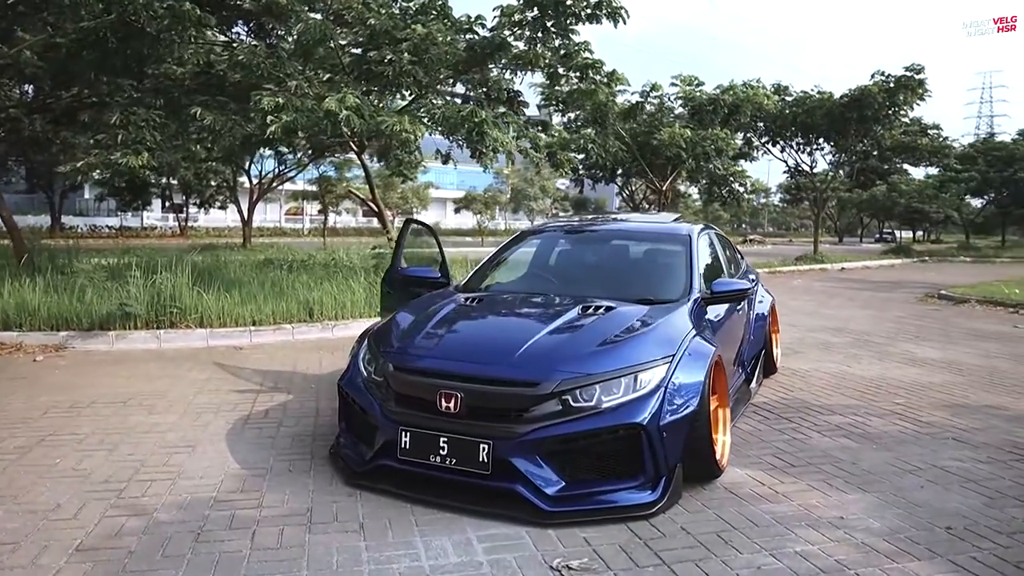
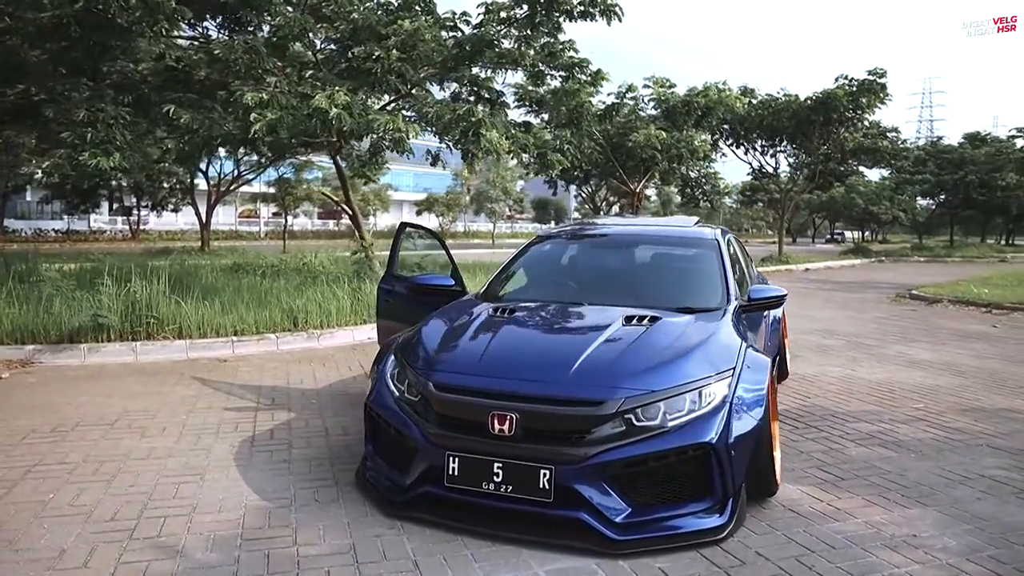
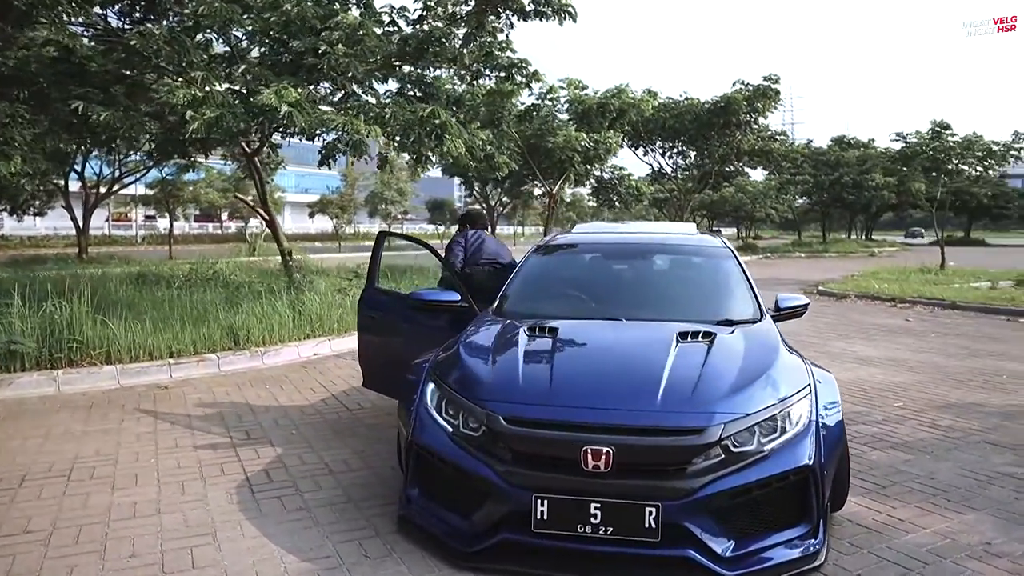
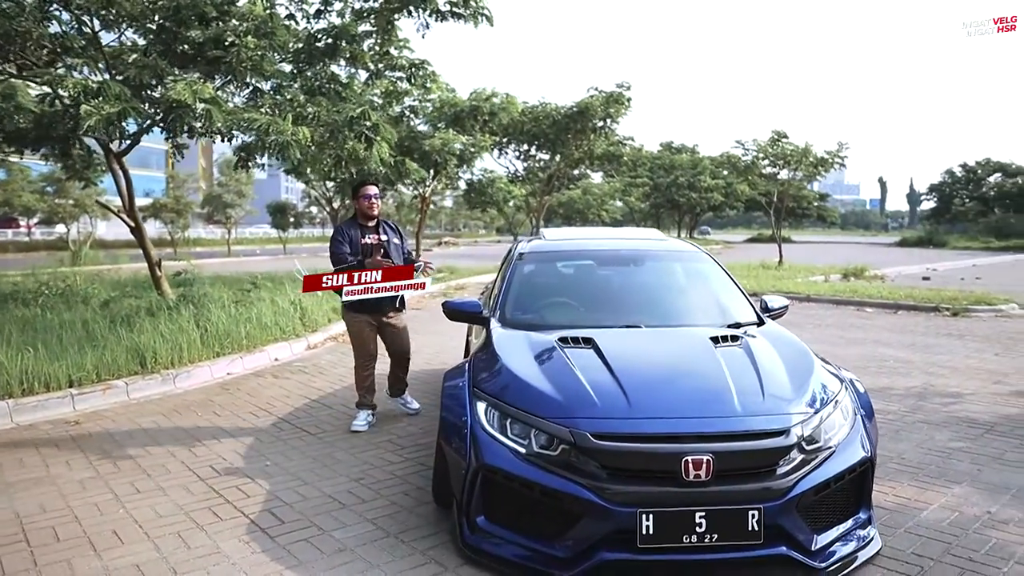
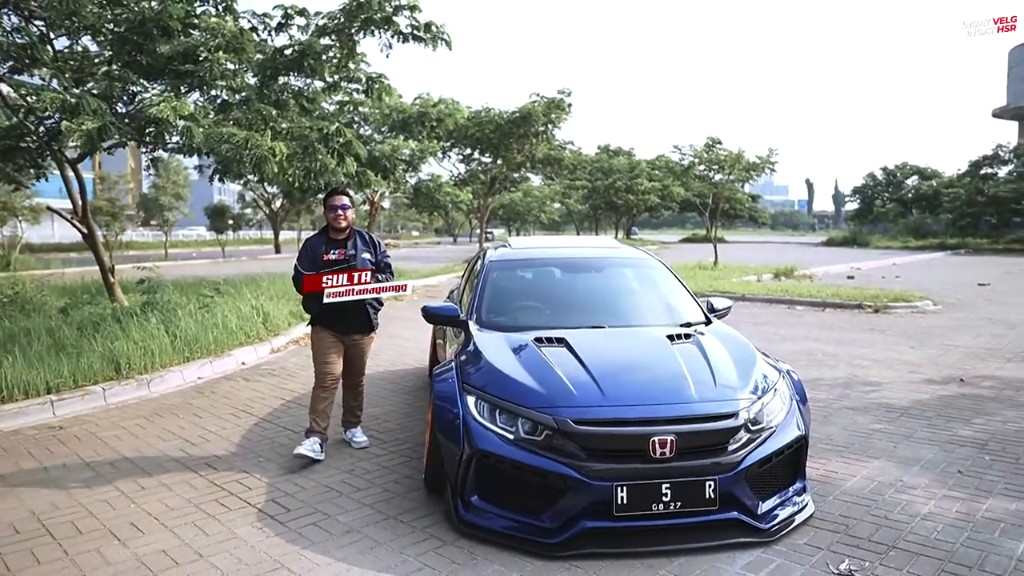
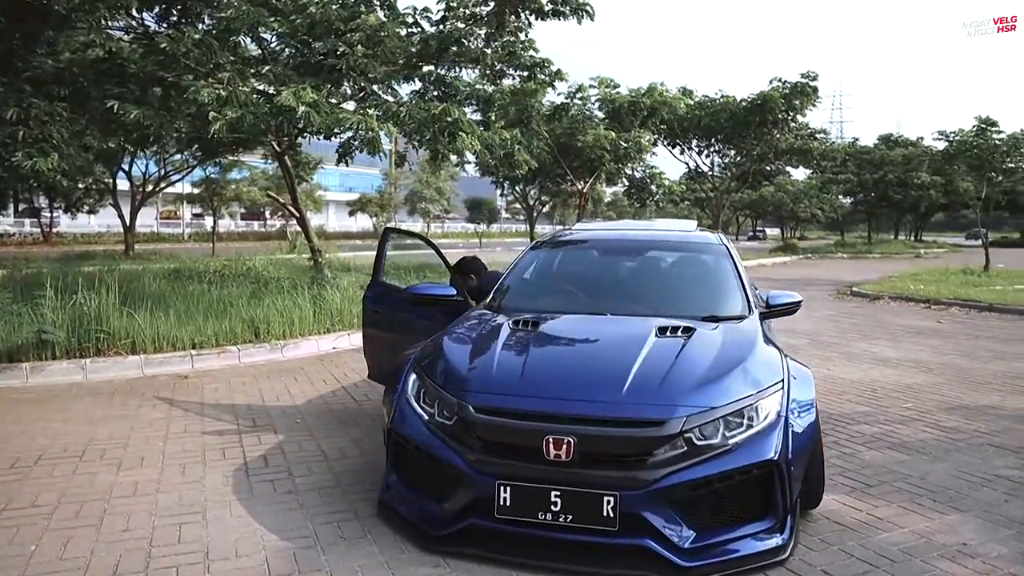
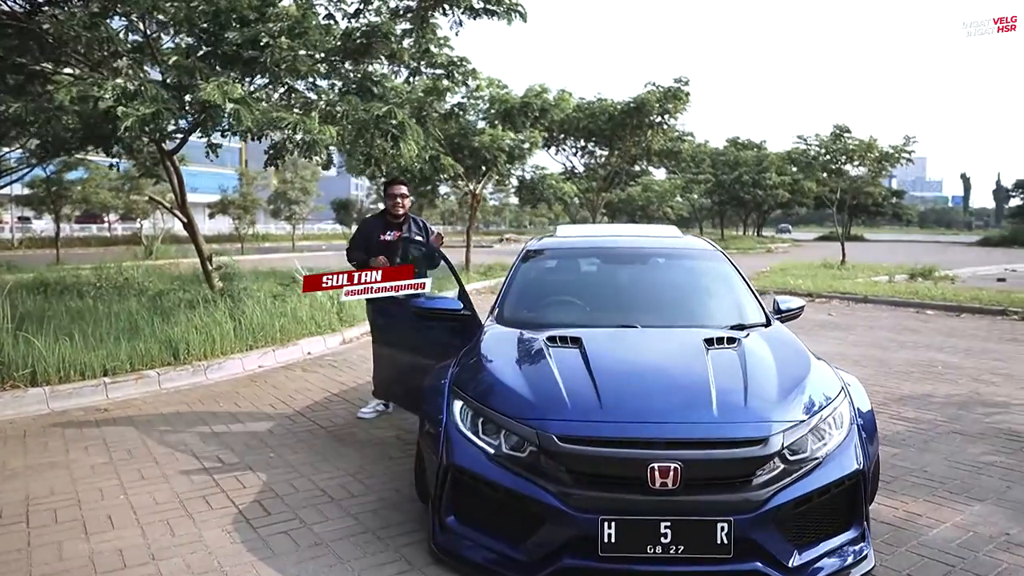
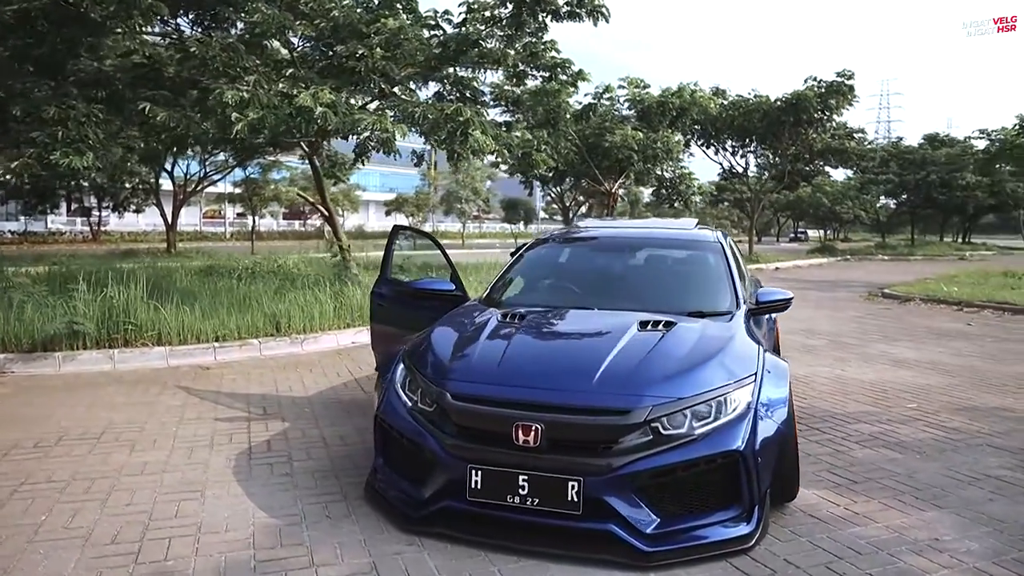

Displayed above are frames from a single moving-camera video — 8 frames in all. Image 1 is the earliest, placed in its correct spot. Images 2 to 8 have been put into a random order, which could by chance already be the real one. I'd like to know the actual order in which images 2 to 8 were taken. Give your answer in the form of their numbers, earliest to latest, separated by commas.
2, 8, 6, 3, 7, 4, 5
